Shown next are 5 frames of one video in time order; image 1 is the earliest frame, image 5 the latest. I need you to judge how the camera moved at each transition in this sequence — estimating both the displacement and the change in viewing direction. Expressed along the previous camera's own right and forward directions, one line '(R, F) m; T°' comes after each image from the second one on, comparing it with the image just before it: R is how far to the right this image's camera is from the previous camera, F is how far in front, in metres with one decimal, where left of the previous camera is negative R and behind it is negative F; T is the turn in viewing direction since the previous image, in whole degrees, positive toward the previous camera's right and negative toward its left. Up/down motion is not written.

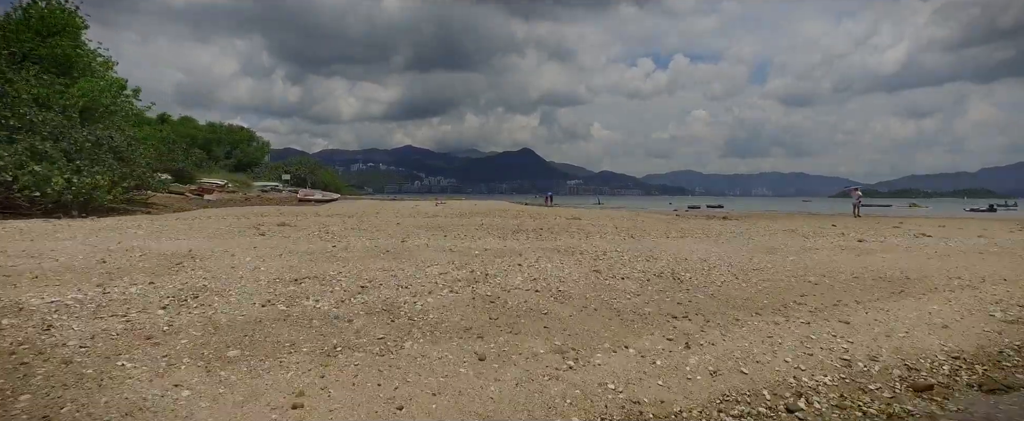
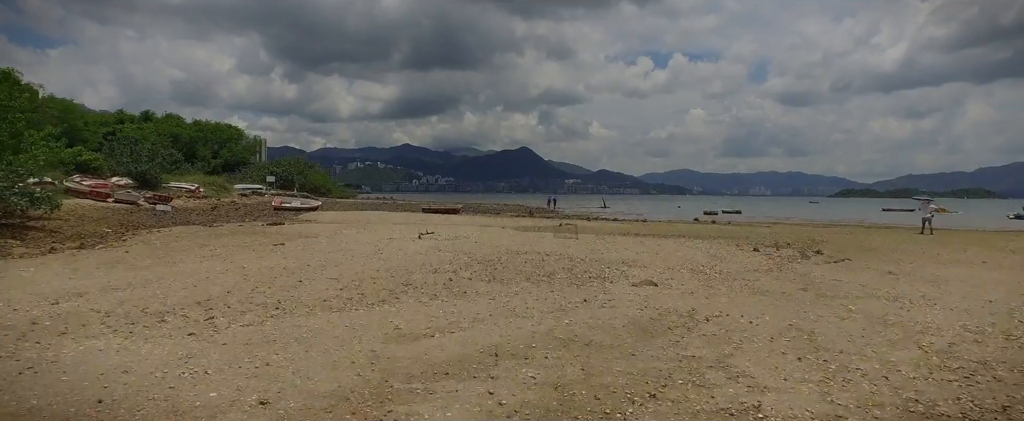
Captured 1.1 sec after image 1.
(-0.2, +3.3) m; 0°
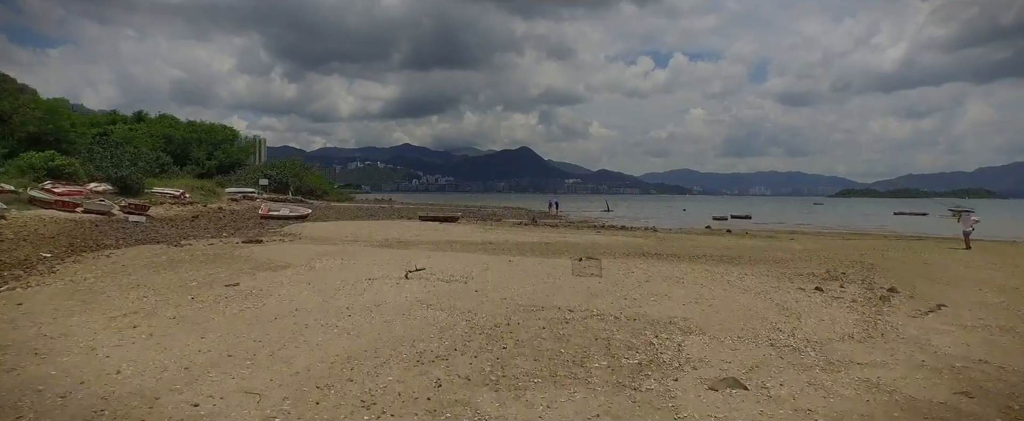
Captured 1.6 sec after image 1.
(-0.1, +1.5) m; 0°
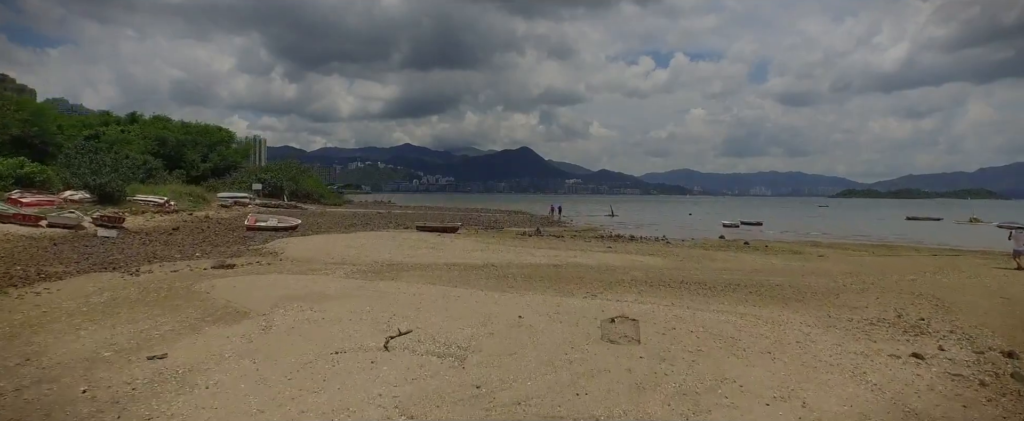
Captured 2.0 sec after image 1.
(-0.1, +1.5) m; 0°
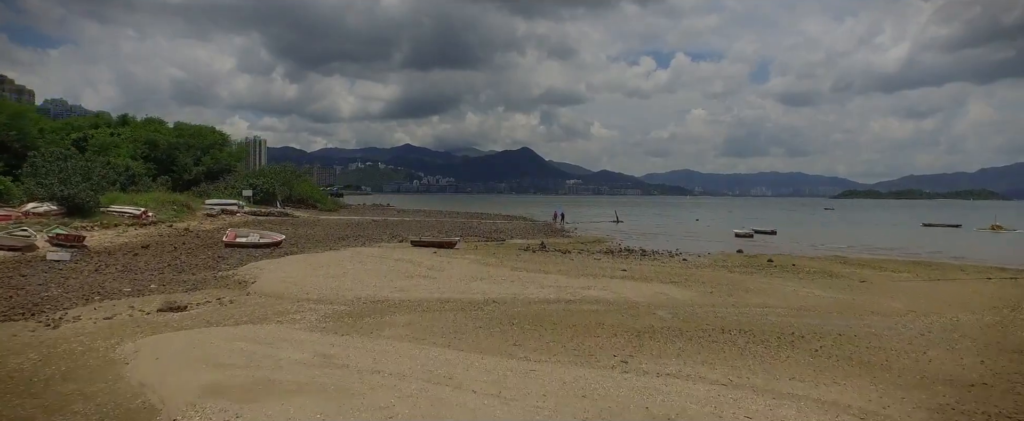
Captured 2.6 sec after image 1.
(-0.1, +1.9) m; 0°
